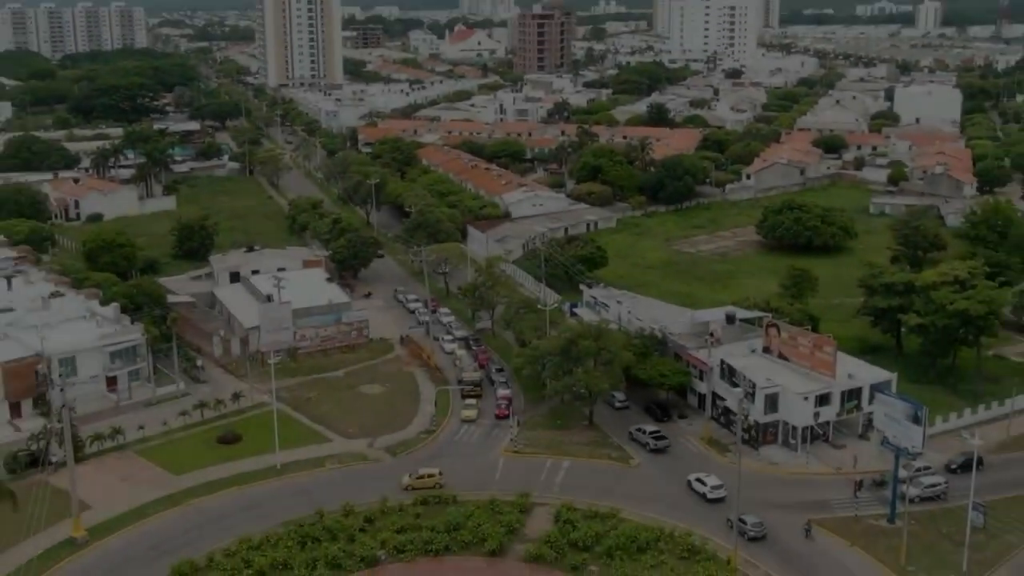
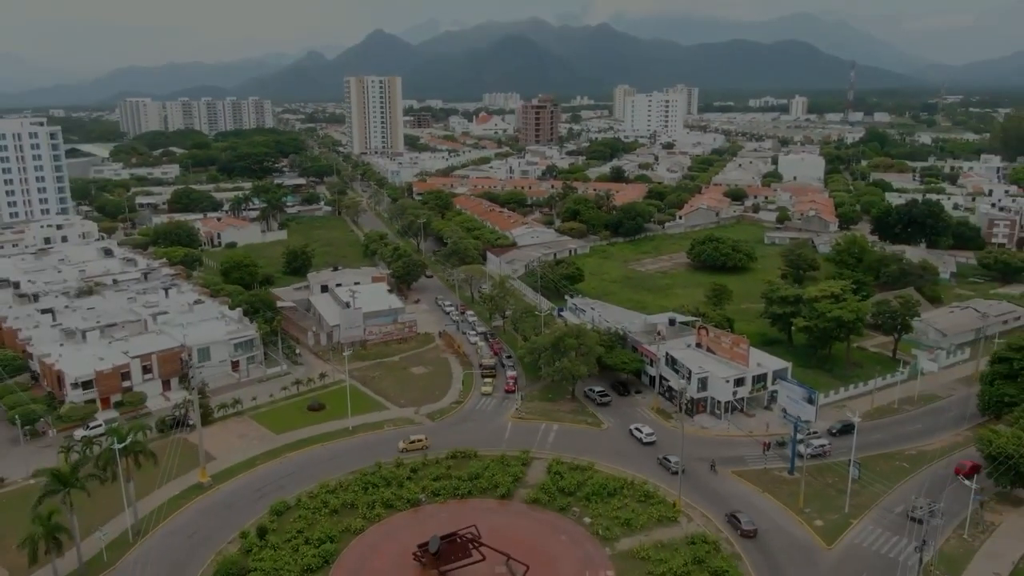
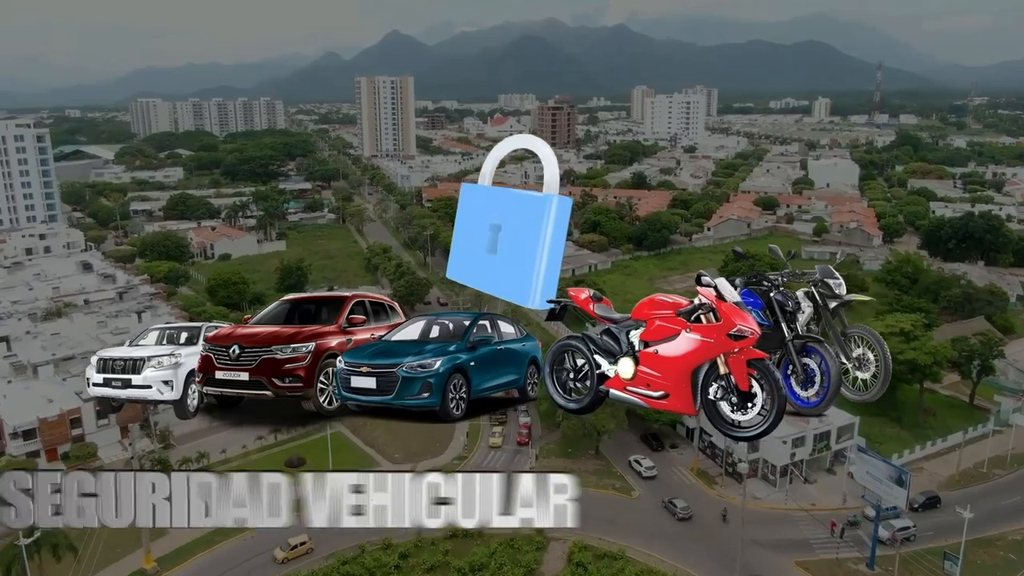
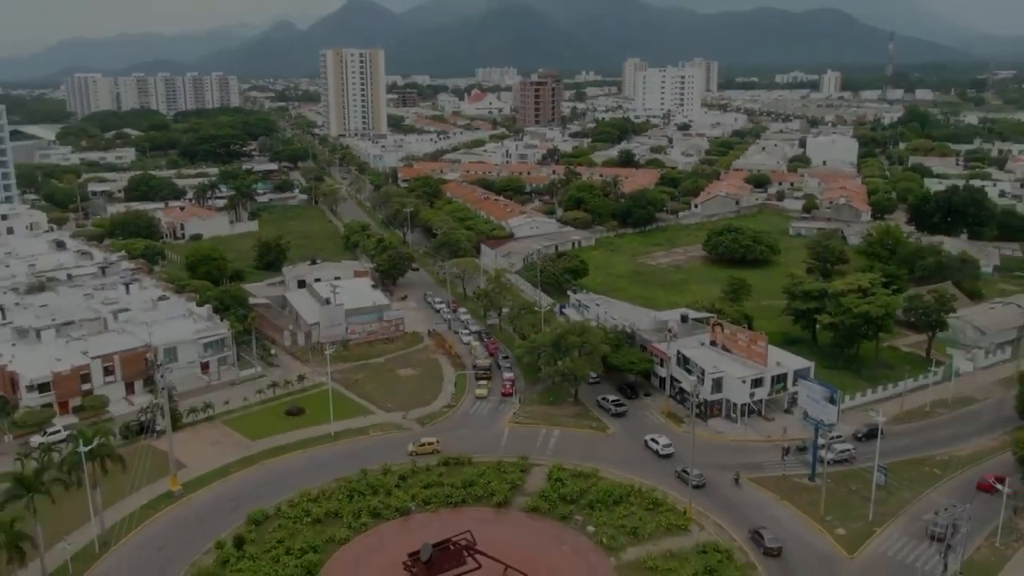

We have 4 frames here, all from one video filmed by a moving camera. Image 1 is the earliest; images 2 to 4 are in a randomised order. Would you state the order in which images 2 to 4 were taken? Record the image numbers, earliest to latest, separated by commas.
4, 2, 3
